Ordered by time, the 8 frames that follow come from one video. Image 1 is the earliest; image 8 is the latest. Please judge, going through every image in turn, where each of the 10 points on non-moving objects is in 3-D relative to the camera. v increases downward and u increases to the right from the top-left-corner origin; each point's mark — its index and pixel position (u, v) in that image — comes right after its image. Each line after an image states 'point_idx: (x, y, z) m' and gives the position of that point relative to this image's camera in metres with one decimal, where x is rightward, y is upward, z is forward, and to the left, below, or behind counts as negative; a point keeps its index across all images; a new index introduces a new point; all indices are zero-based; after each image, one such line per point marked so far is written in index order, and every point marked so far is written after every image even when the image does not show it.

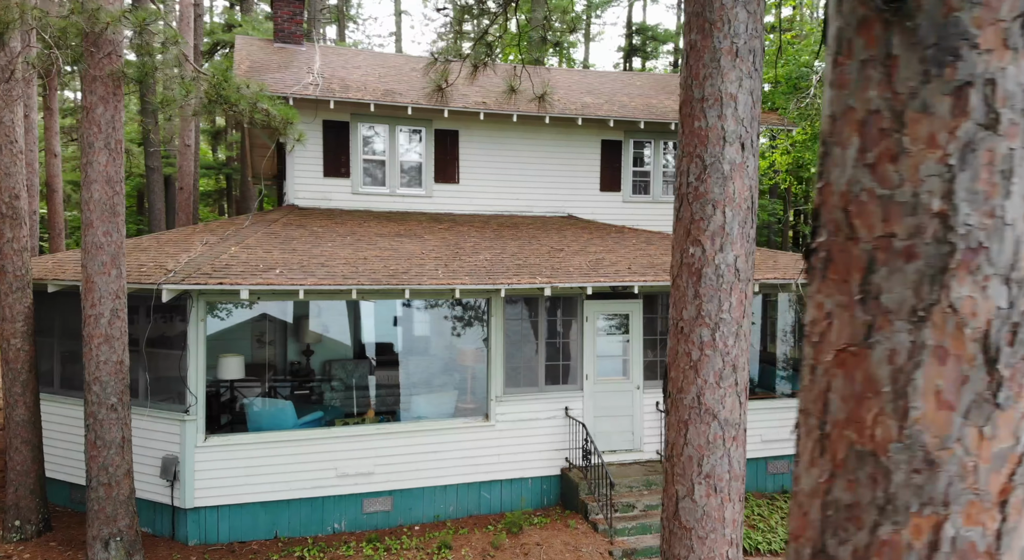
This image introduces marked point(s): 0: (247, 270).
0: (-3.6, +0.1, +10.1) m
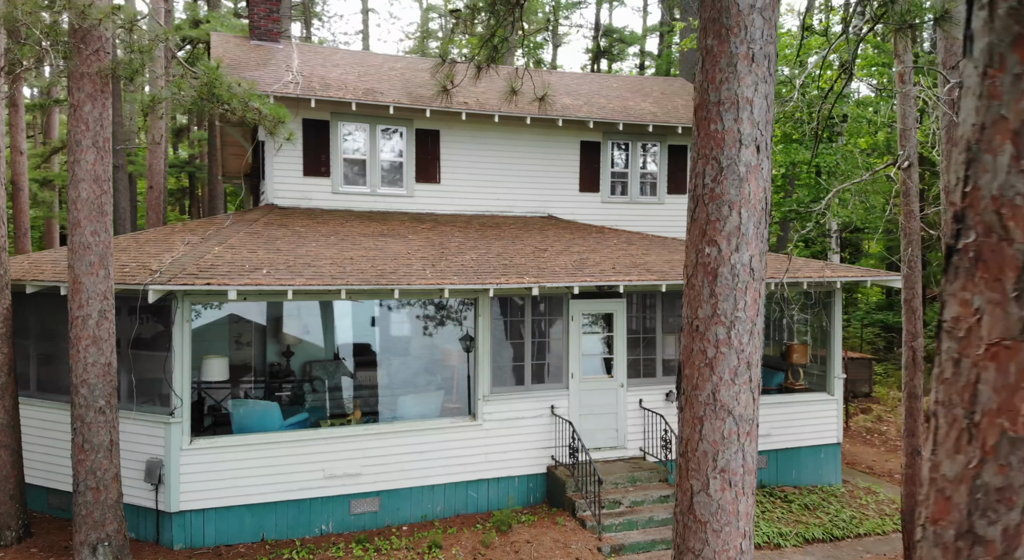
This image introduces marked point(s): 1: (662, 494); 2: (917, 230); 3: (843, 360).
0: (-3.7, +0.1, +10.0) m
1: (+2.3, -3.2, +11.3) m
2: (+5.5, +0.7, +10.1) m
3: (+6.1, -1.5, +13.9) m
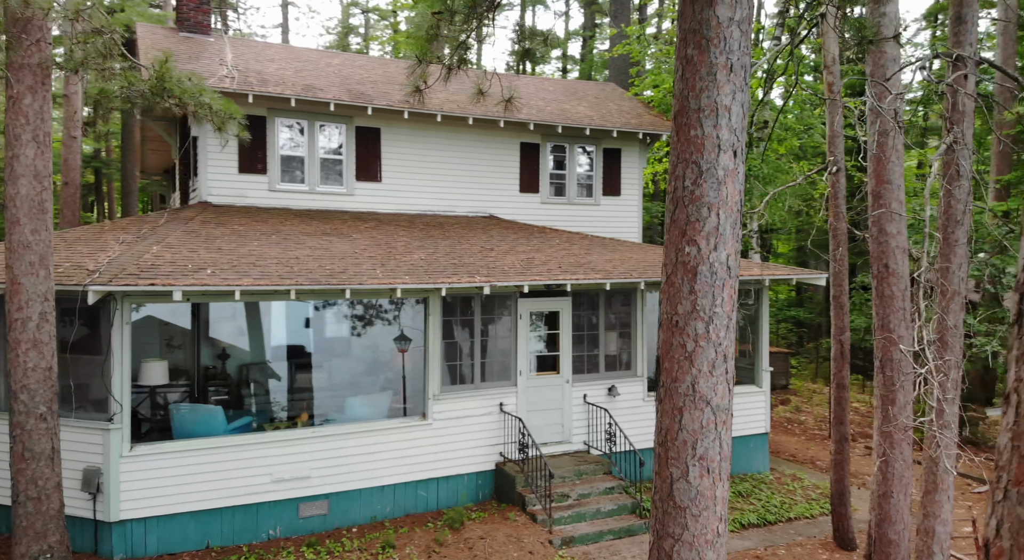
0: (-4.3, +0.1, +9.6) m
1: (+1.5, -3.2, +11.6) m
2: (+4.8, +0.7, +10.7) m
3: (+5.0, -1.5, +14.6) m
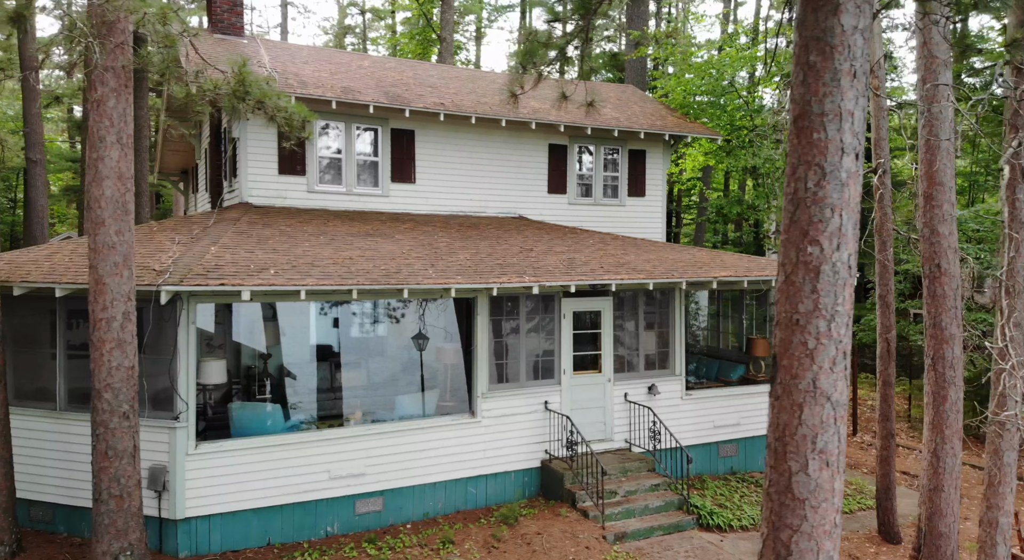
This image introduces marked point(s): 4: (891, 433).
0: (-3.6, +0.1, +9.8) m
1: (+2.2, -3.2, +11.8) m
2: (+5.6, +0.7, +11.0) m
3: (+5.8, -1.5, +14.8) m
4: (+5.6, -2.3, +11.0) m
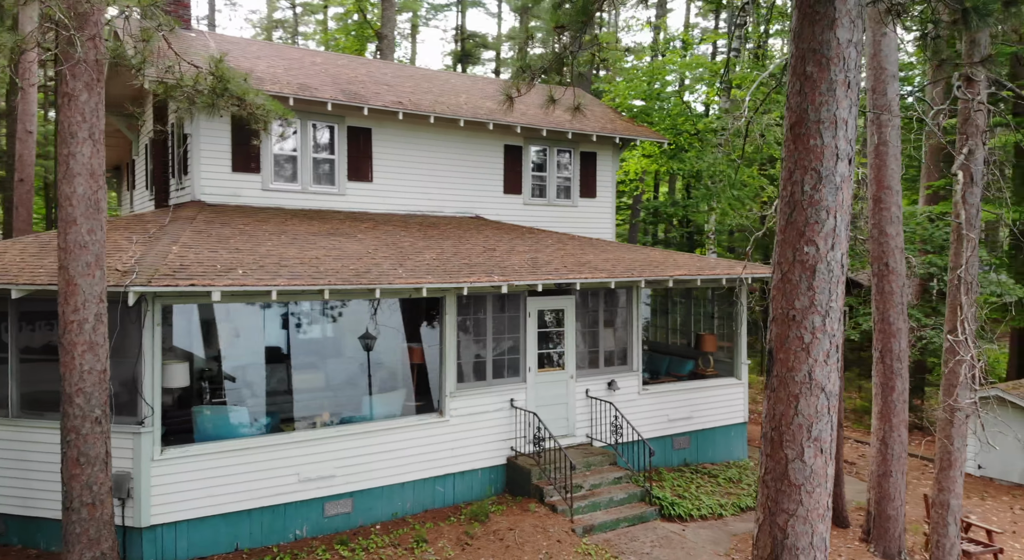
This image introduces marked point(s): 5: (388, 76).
0: (-3.9, +0.1, +9.5) m
1: (+1.7, -3.2, +12.1) m
2: (+5.1, +0.8, +11.6) m
3: (+4.9, -1.4, +15.5) m
4: (+5.2, -2.2, +11.6) m
5: (-2.9, +4.7, +17.1) m
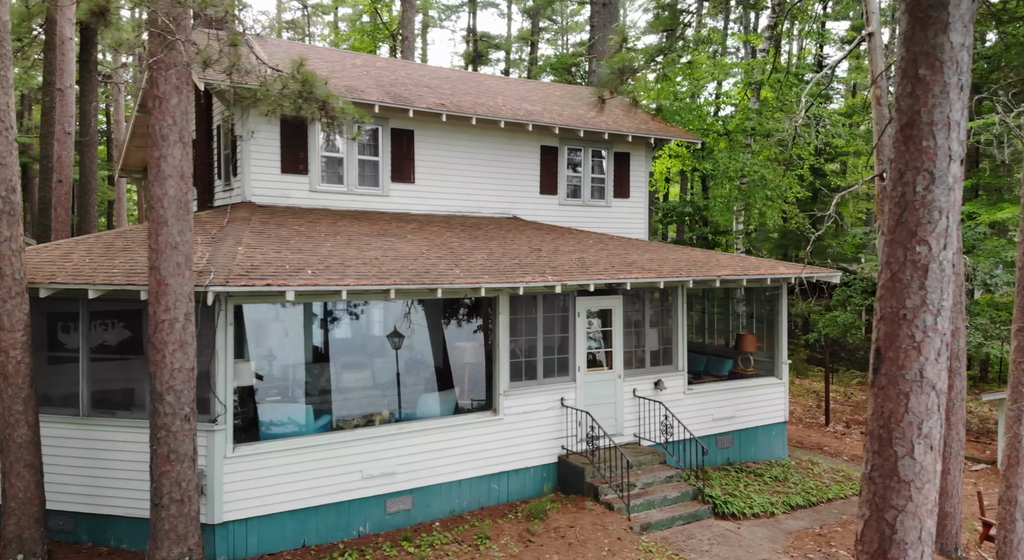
0: (-3.1, +0.1, +9.7) m
1: (+2.6, -3.2, +12.2) m
2: (+6.0, +0.8, +11.7) m
3: (+5.8, -1.4, +15.5) m
4: (+6.0, -2.2, +11.7) m
5: (-2.0, +4.7, +17.2) m
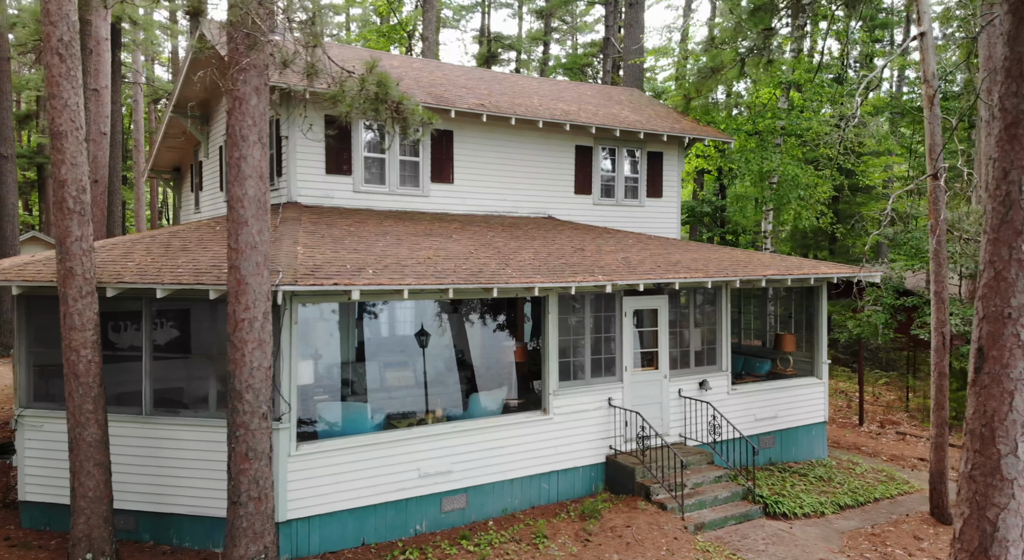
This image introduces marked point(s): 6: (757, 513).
0: (-2.3, +0.1, +9.7) m
1: (+3.4, -3.2, +12.2) m
2: (+6.8, +0.8, +11.6) m
3: (+6.6, -1.4, +15.5) m
4: (+6.8, -2.2, +11.6) m
5: (-1.1, +4.7, +17.3) m
6: (+3.9, -3.7, +11.7) m
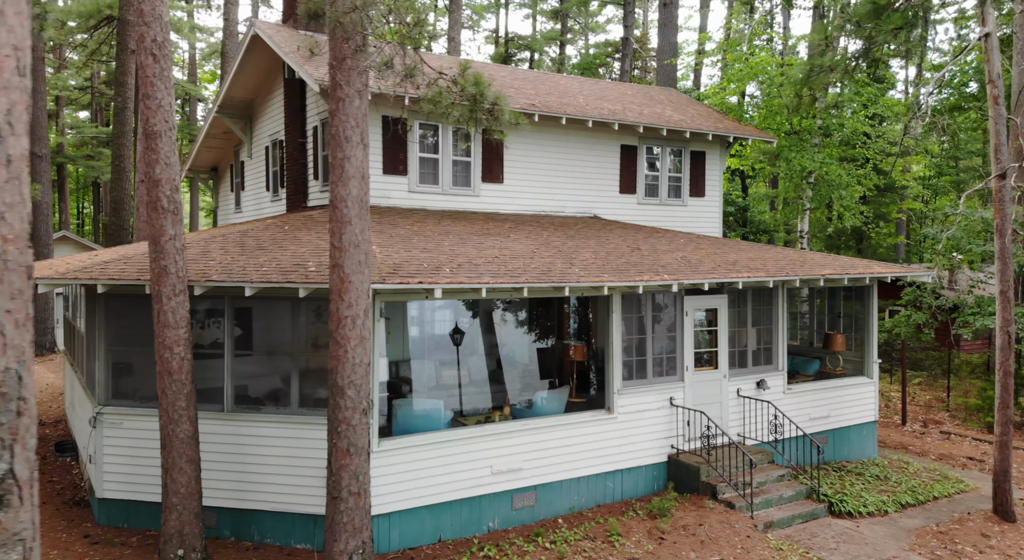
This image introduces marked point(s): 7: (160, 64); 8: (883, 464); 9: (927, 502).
0: (-1.2, +0.2, +9.8) m
1: (+4.4, -3.2, +12.2) m
2: (+7.8, +0.8, +11.7) m
3: (+7.7, -1.4, +15.5) m
4: (+7.9, -2.2, +11.7) m
5: (0.0, +4.7, +17.3) m
6: (+4.9, -3.7, +11.7) m
7: (-4.2, +2.5, +8.7) m
8: (+7.6, -3.7, +15.1) m
9: (+7.2, -3.9, +12.9) m
